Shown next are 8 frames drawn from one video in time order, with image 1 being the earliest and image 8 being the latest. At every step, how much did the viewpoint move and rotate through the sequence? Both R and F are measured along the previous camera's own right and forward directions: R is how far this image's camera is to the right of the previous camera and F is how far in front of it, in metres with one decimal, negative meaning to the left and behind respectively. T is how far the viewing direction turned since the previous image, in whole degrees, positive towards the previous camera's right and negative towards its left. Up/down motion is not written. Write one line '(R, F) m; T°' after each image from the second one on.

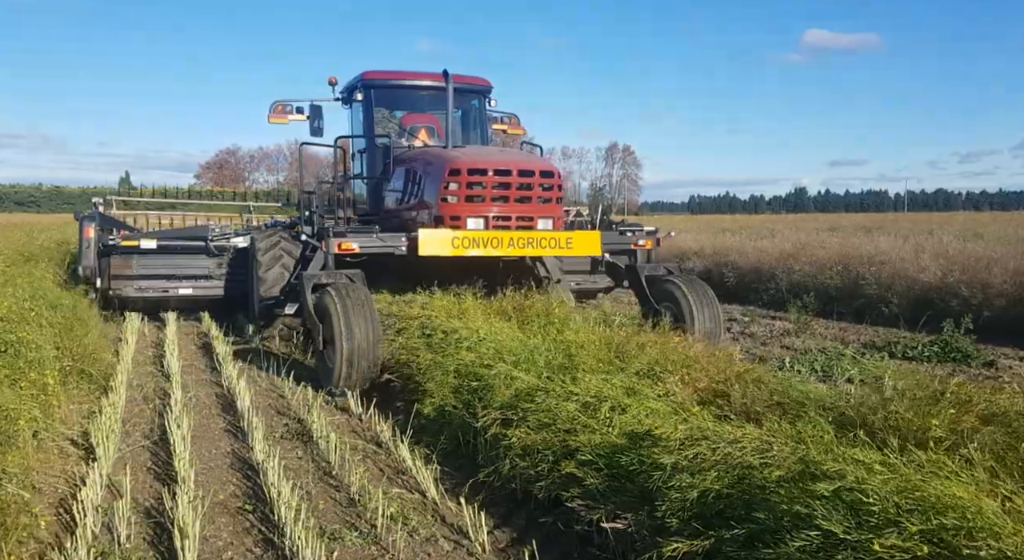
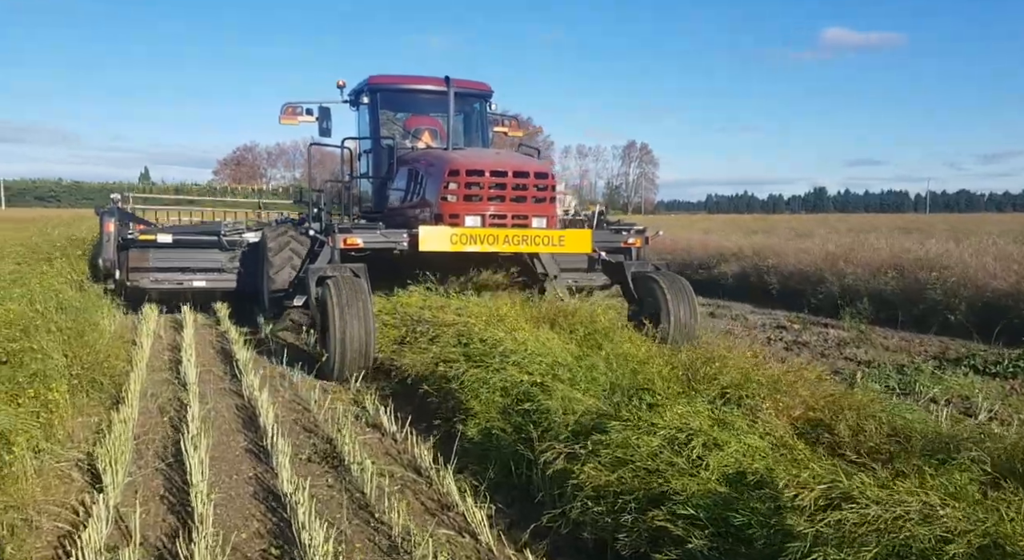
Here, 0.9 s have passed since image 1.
(-0.2, +0.5) m; -1°
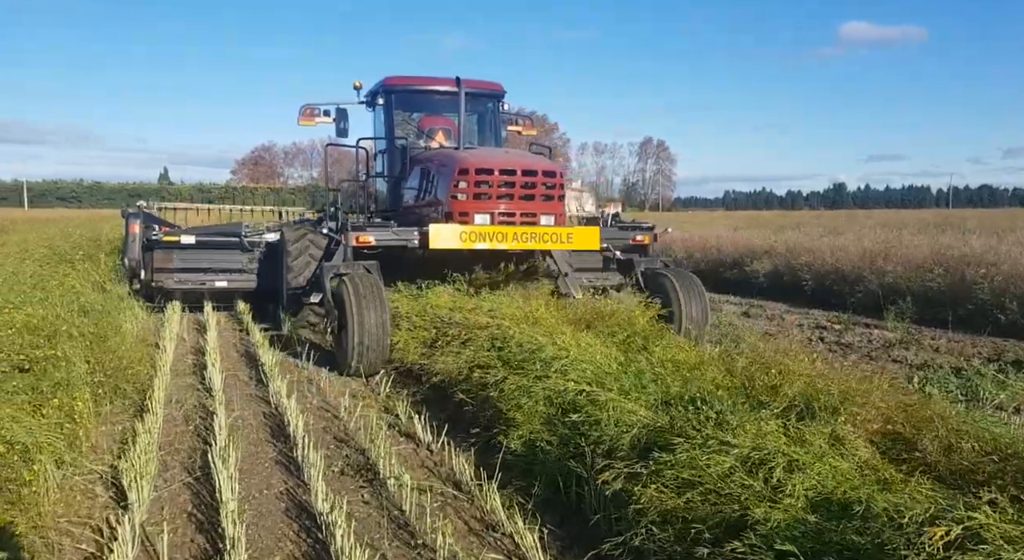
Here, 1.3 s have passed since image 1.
(-0.1, +0.3) m; -1°
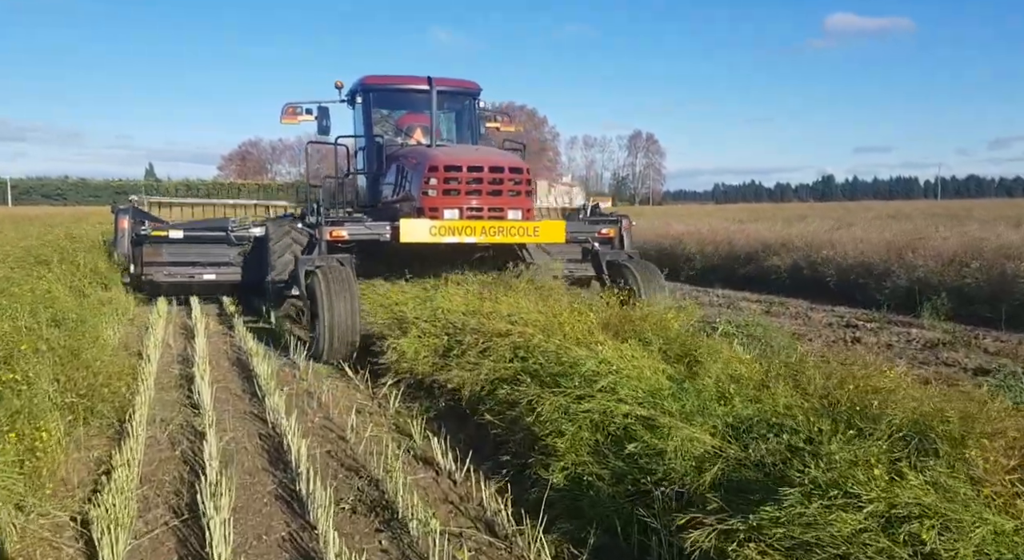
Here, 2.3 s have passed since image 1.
(-0.2, +0.6) m; +1°
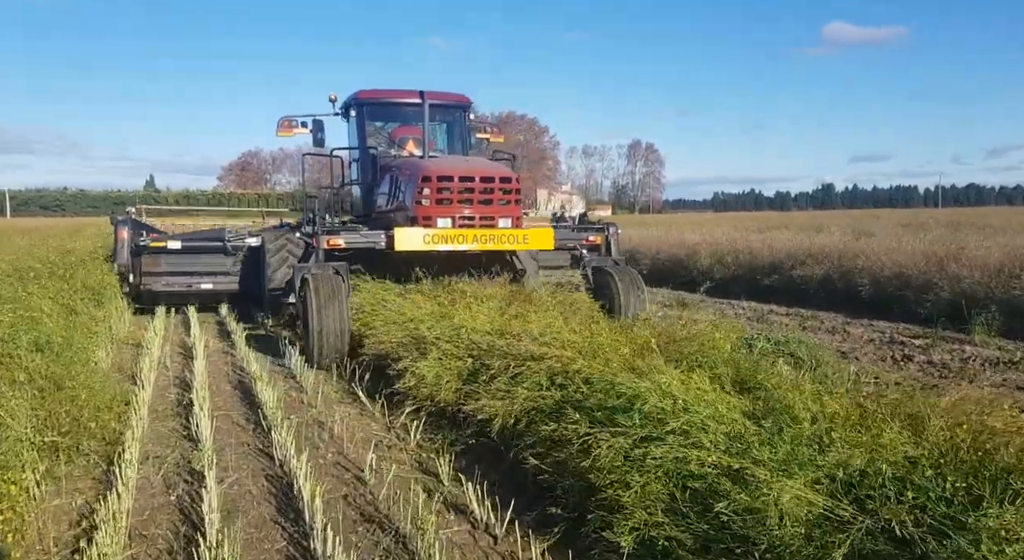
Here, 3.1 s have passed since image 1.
(-0.2, +0.6) m; 0°
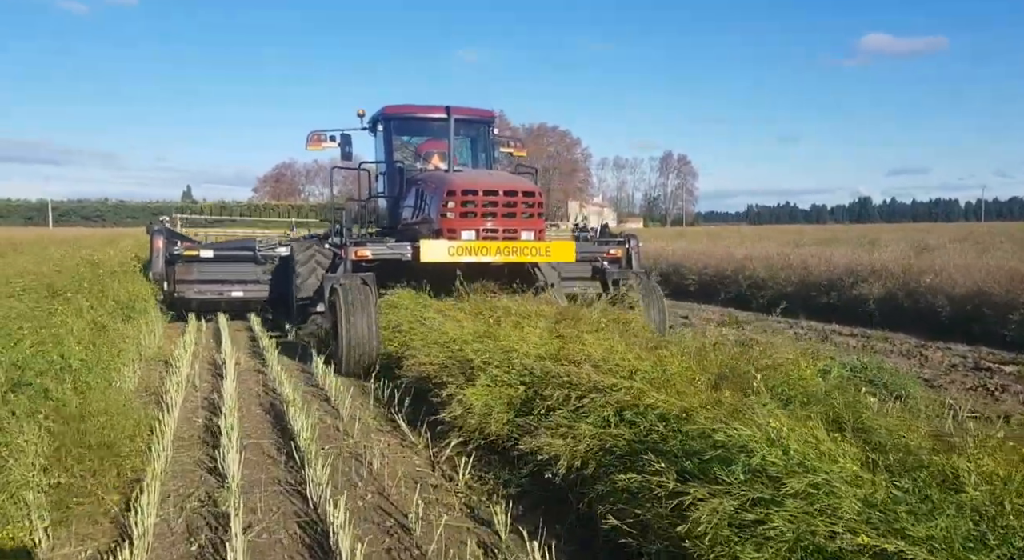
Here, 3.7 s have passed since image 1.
(-0.2, +0.5) m; -2°
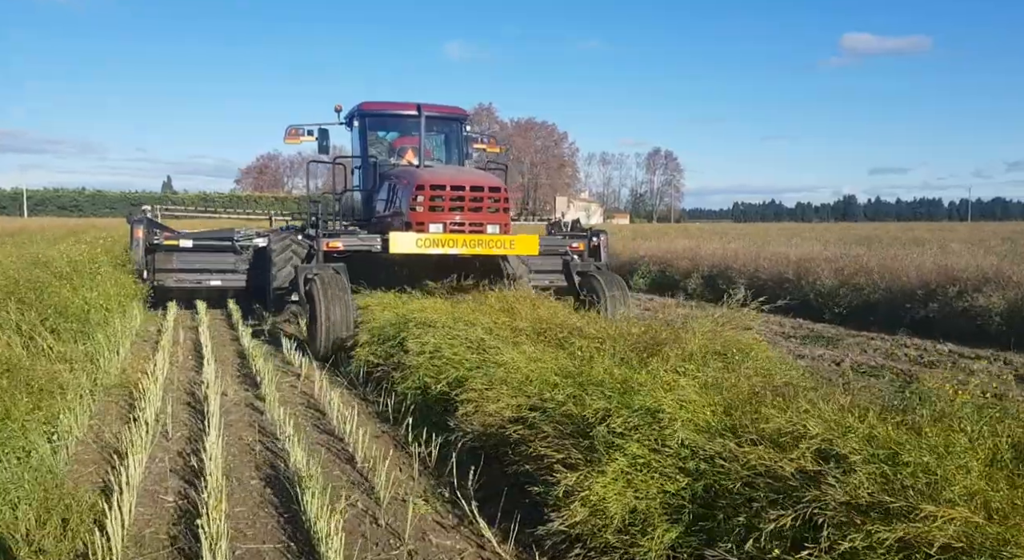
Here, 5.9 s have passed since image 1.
(-0.7, +1.9) m; +1°
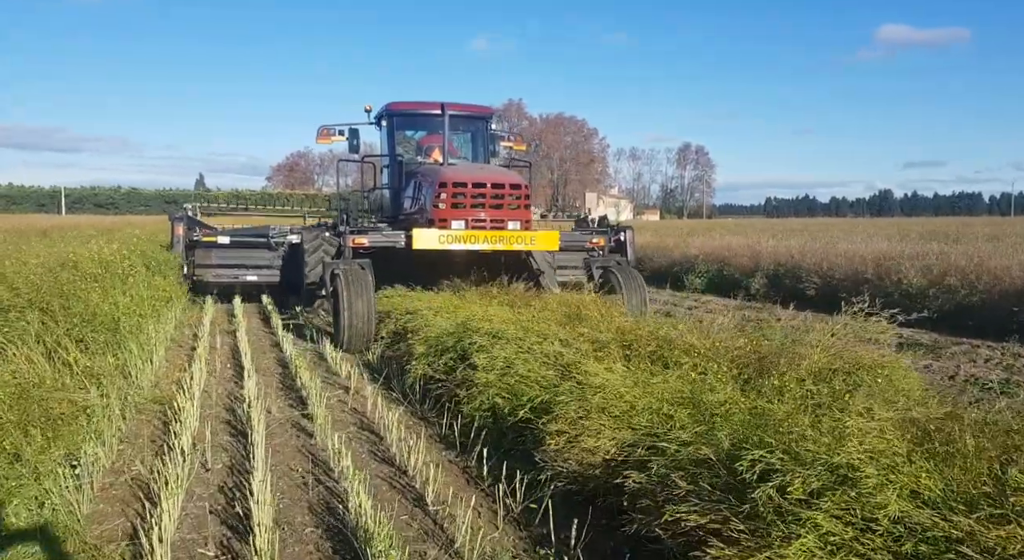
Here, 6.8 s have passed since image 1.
(-0.4, +0.8) m; -2°
